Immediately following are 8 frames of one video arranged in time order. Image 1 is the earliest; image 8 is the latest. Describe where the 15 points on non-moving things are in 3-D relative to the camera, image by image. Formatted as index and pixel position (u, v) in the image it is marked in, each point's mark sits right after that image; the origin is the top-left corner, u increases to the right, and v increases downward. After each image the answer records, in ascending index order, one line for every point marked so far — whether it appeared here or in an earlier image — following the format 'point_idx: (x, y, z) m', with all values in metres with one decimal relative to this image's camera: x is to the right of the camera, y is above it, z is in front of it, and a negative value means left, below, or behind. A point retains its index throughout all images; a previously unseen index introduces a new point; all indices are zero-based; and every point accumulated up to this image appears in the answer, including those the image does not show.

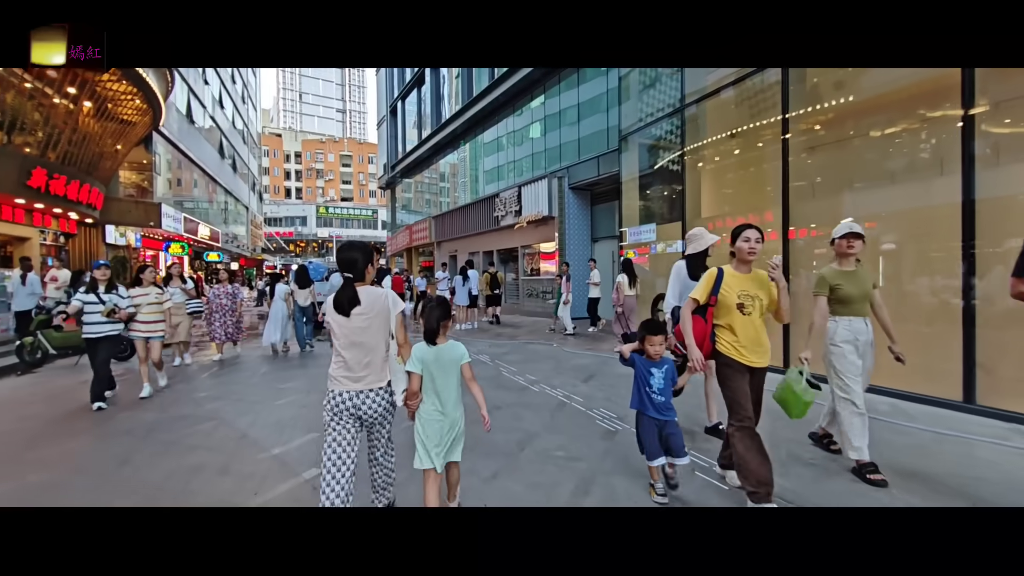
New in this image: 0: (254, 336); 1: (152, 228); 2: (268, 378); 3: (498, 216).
0: (-7.9, -1.5, +14.2) m
1: (-14.8, +2.5, +19.6) m
2: (-4.3, -1.3, +7.7) m
3: (-0.5, +2.8, +17.9) m
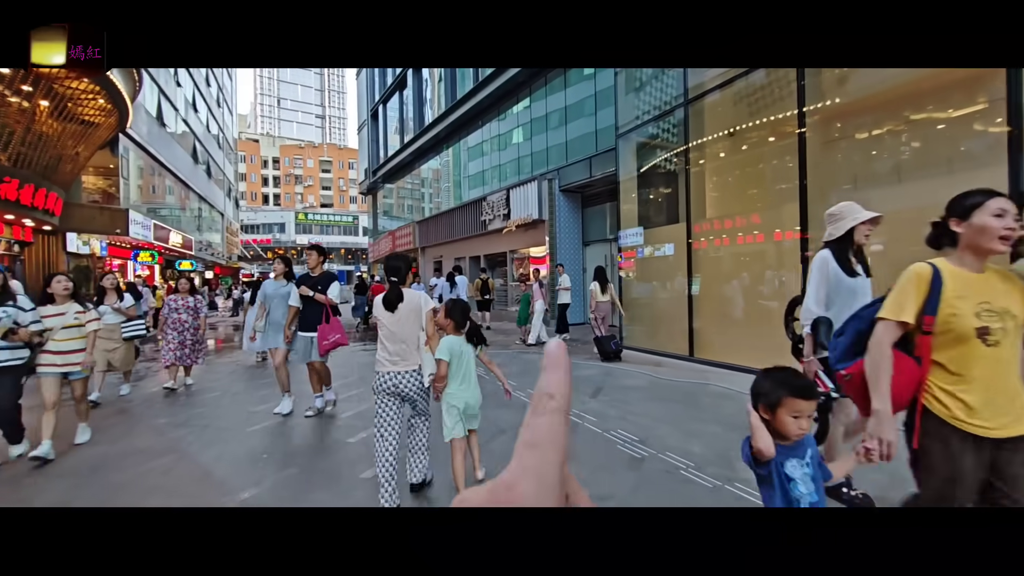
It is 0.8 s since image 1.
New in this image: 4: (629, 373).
0: (-8.2, -1.7, +13.4) m
1: (-15.3, +2.1, +18.6) m
2: (-4.4, -1.5, +7.0) m
3: (-1.0, +2.5, +17.4) m
4: (+1.6, -1.2, +6.6) m
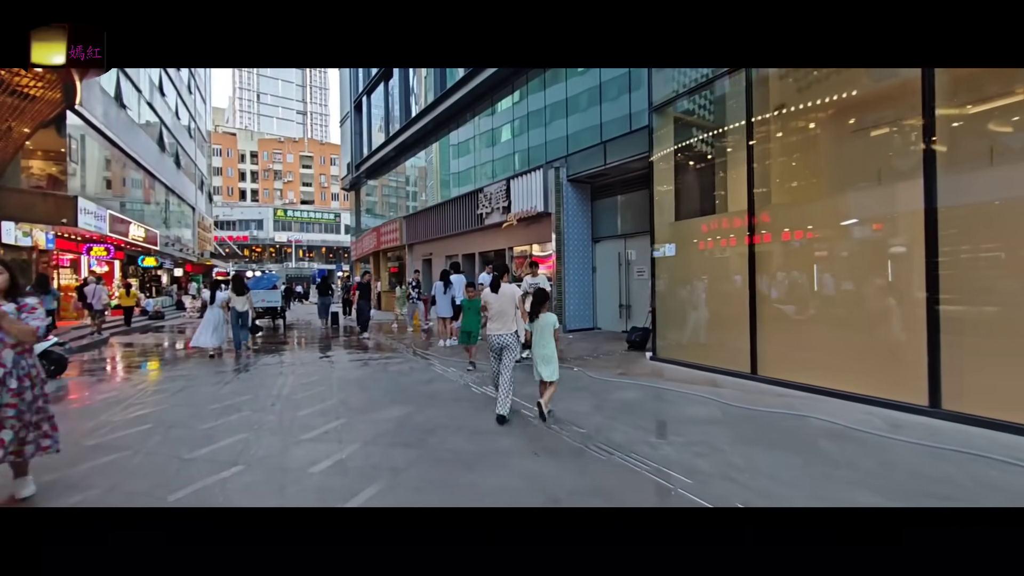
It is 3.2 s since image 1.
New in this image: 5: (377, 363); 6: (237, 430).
0: (-8.1, -1.7, +11.6) m
1: (-15.4, +2.1, +16.5) m
2: (-4.1, -1.5, +5.4) m
3: (-1.0, +2.5, +15.9) m
4: (+1.9, -1.2, +5.2) m
5: (-2.3, -1.3, +8.3) m
6: (-2.7, -1.4, +4.7) m
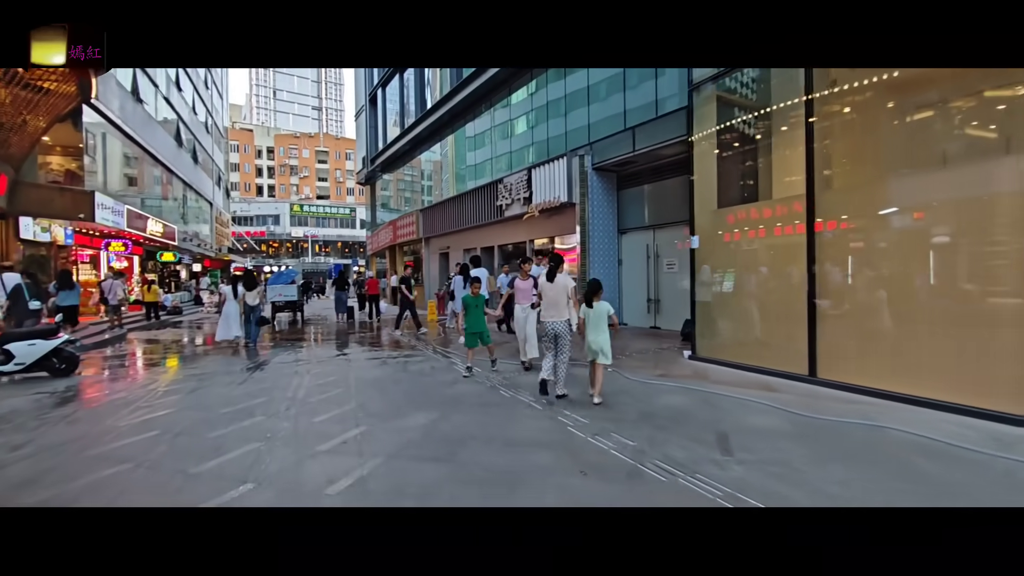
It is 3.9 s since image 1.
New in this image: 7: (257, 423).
0: (-7.6, -1.6, +11.4) m
1: (-14.7, +2.3, +16.5) m
2: (-3.7, -1.4, +5.0) m
3: (-0.4, +2.7, +15.4) m
4: (+2.3, -1.2, +4.7) m
5: (-1.9, -1.2, +7.9) m
6: (-2.4, -1.4, +4.4) m
7: (-2.6, -1.4, +4.8) m
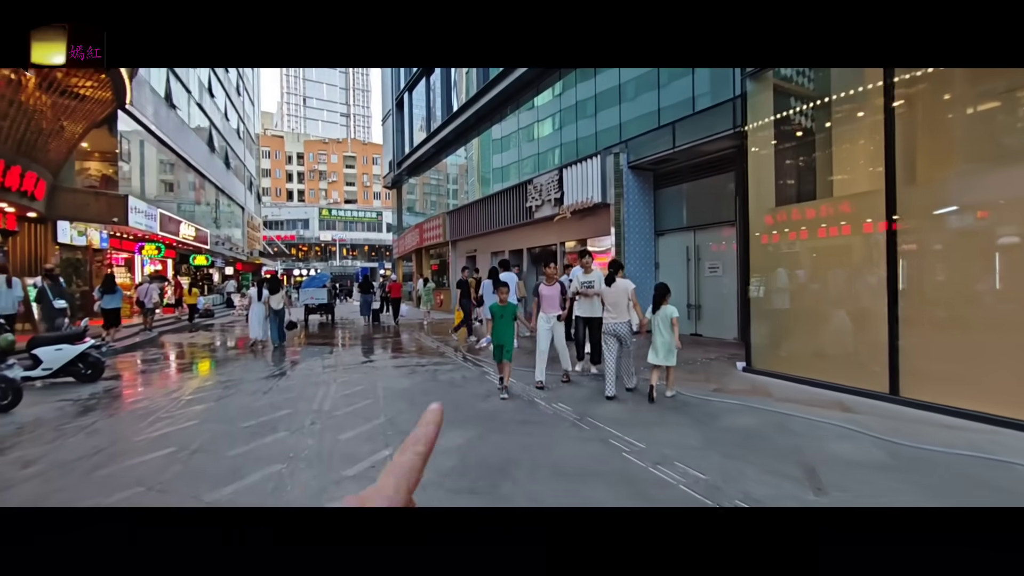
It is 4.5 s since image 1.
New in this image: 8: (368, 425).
0: (-6.9, -1.7, +11.3) m
1: (-13.7, +2.2, +16.7) m
2: (-3.3, -1.5, +4.7) m
3: (+0.5, +2.6, +15.0) m
4: (+2.6, -1.2, +4.1) m
5: (-1.3, -1.3, +7.5) m
6: (-2.0, -1.4, +4.0) m
7: (-2.2, -1.4, +4.4) m
8: (-1.4, -1.4, +4.8) m
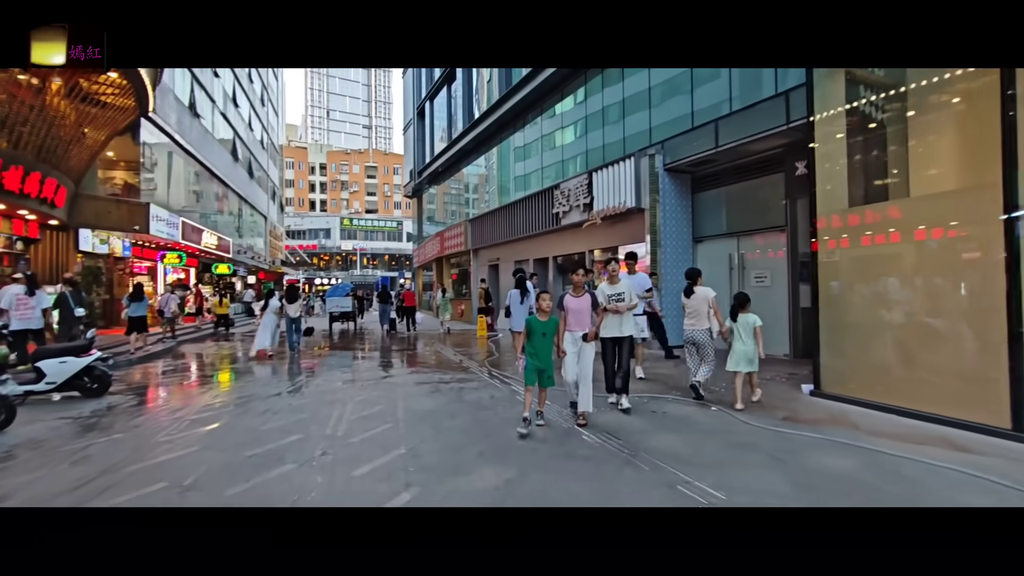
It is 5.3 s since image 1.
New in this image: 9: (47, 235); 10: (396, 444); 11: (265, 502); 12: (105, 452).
0: (-6.3, -1.9, +10.8) m
1: (-12.9, +1.9, +16.6) m
2: (-3.0, -1.6, +4.2) m
3: (+1.3, +2.3, +14.3) m
4: (+3.0, -1.3, +3.3) m
5: (-0.9, -1.4, +6.9) m
6: (-1.7, -1.5, +3.4) m
7: (-1.8, -1.5, +3.8) m
8: (-1.1, -1.5, +4.2) m
9: (-12.8, +1.5, +13.1) m
10: (-1.1, -1.5, +4.5) m
11: (-1.8, -1.5, +3.4) m
12: (-3.9, -1.6, +4.6) m
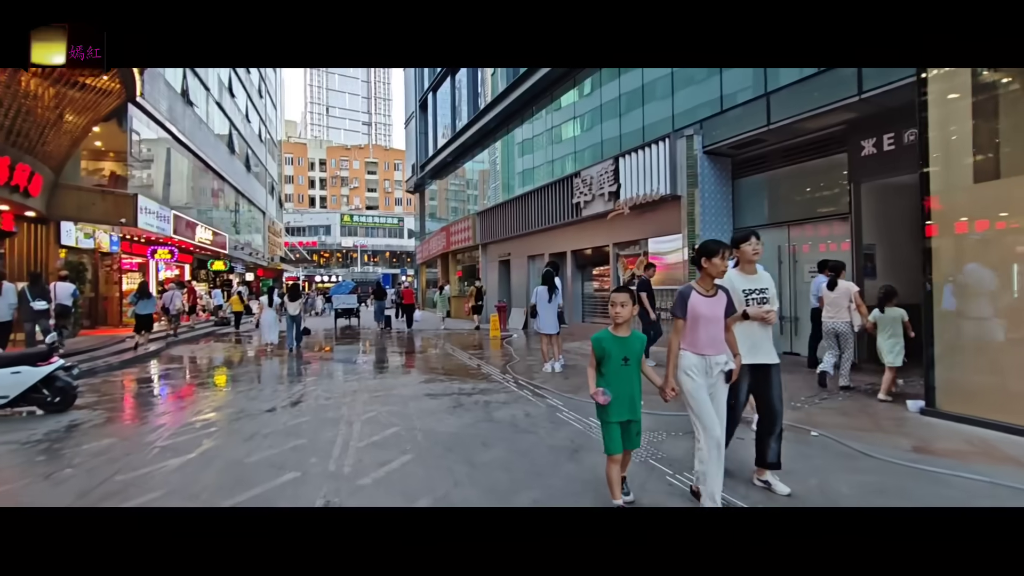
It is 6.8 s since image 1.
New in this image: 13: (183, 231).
0: (-5.8, -1.8, +9.8) m
1: (-12.5, +2.0, +15.6) m
2: (-2.6, -1.5, +3.1) m
3: (+1.7, +2.4, +13.3) m
4: (+3.4, -1.3, +2.3) m
5: (-0.5, -1.4, +5.8) m
6: (-1.3, -1.5, +2.4) m
7: (-1.4, -1.5, +2.8) m
8: (-0.7, -1.4, +3.1) m
9: (-12.3, +1.5, +12.0) m
10: (-0.7, -1.4, +3.5) m
11: (-1.3, -1.5, +2.4) m
12: (-3.5, -1.6, +3.5) m
13: (-13.2, +2.3, +19.1) m
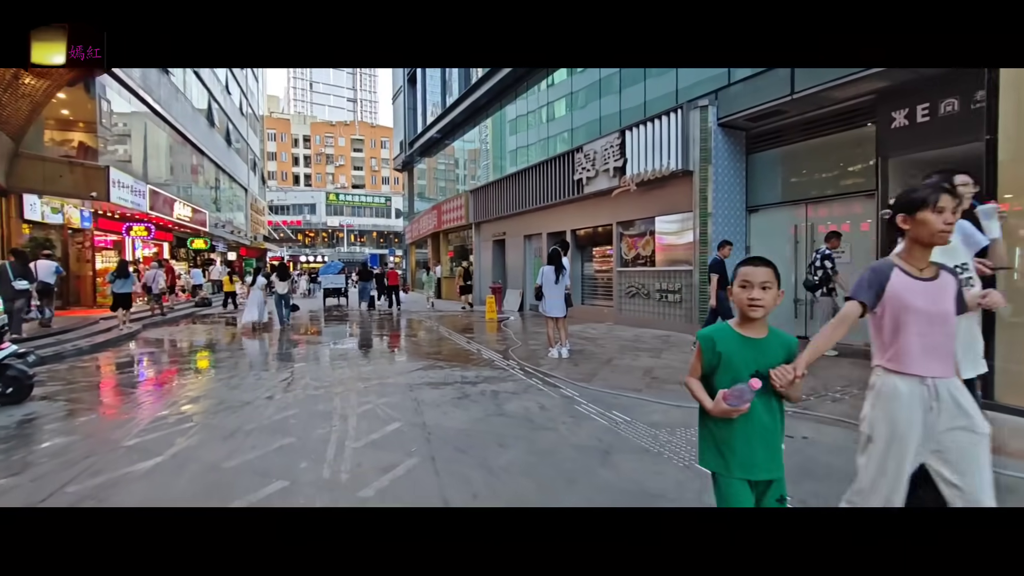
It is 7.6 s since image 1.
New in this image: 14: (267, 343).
0: (-5.8, -1.4, +9.2) m
1: (-12.6, +2.6, +14.6) m
2: (-2.4, -1.4, +2.6) m
3: (+1.7, +2.9, +12.7) m
4: (+3.6, -1.2, +1.9) m
5: (-0.3, -1.2, +5.3) m
6: (-1.1, -1.4, +1.8) m
7: (-1.2, -1.3, +2.3) m
8: (-0.5, -1.3, +2.6) m
9: (-12.4, +2.0, +11.1) m
10: (-0.5, -1.3, +2.9) m
11: (-1.1, -1.4, +1.9) m
12: (-3.3, -1.4, +3.0) m
13: (-13.4, +3.1, +18.1) m
14: (-5.5, -1.3, +10.7) m
